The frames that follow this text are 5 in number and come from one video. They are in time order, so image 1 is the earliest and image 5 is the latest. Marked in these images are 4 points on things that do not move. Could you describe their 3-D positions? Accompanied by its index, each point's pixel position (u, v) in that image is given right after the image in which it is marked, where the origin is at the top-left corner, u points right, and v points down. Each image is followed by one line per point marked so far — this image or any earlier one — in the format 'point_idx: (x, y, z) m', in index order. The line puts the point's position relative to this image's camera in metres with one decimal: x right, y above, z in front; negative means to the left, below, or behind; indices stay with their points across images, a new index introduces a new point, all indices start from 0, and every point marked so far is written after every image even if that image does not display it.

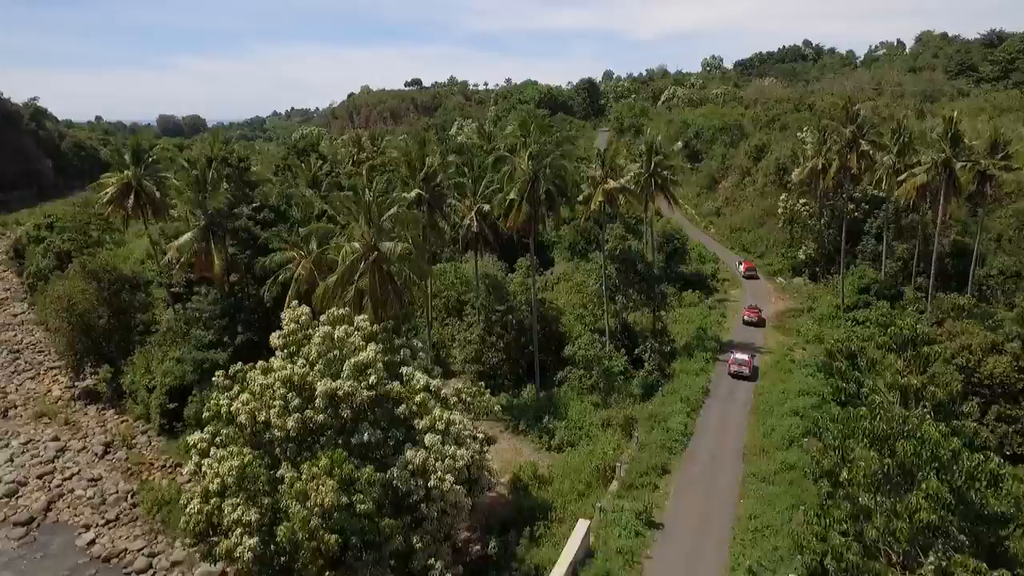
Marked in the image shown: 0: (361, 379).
0: (-4.4, -2.7, +17.8) m
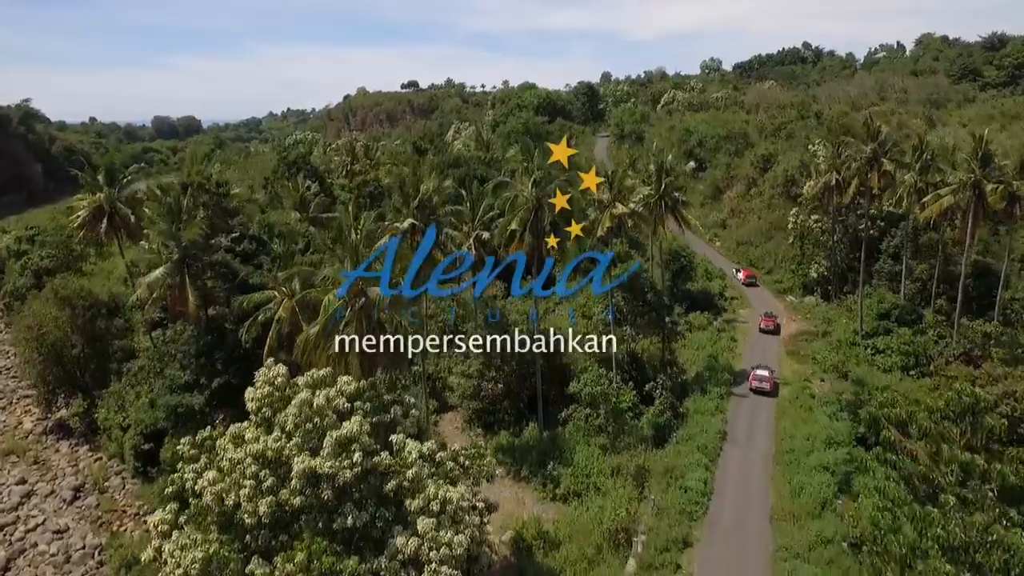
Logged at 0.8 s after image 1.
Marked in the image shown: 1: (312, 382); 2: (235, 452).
0: (-4.3, -4.3, +15.6) m
1: (-5.5, -2.6, +17.0) m
2: (-7.1, -4.2, +15.8) m
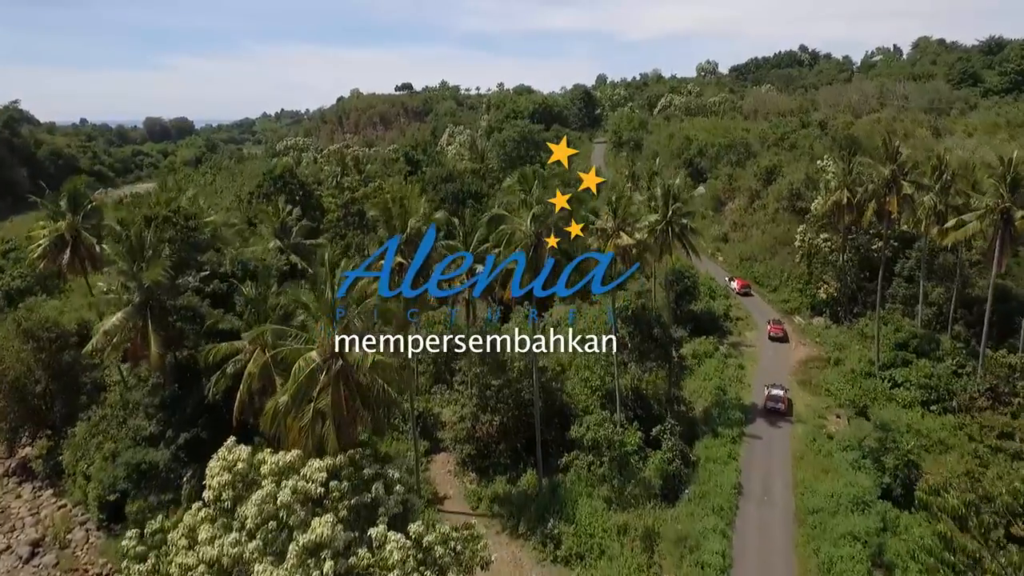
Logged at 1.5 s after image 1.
0: (-4.3, -5.9, +13.3) m
1: (-5.6, -4.2, +14.8) m
2: (-7.2, -5.9, +13.6) m
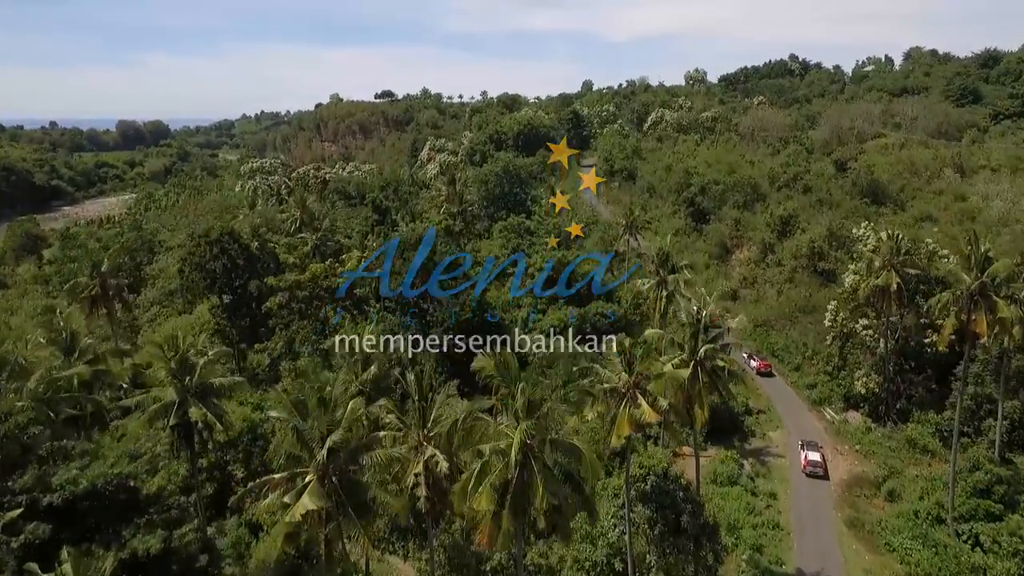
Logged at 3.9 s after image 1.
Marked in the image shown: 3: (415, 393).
0: (-4.7, -12.0, +5.3) m
1: (-6.0, -10.3, +6.8) m
2: (-7.6, -12.0, +5.5) m
3: (-3.0, -3.2, +18.9) m
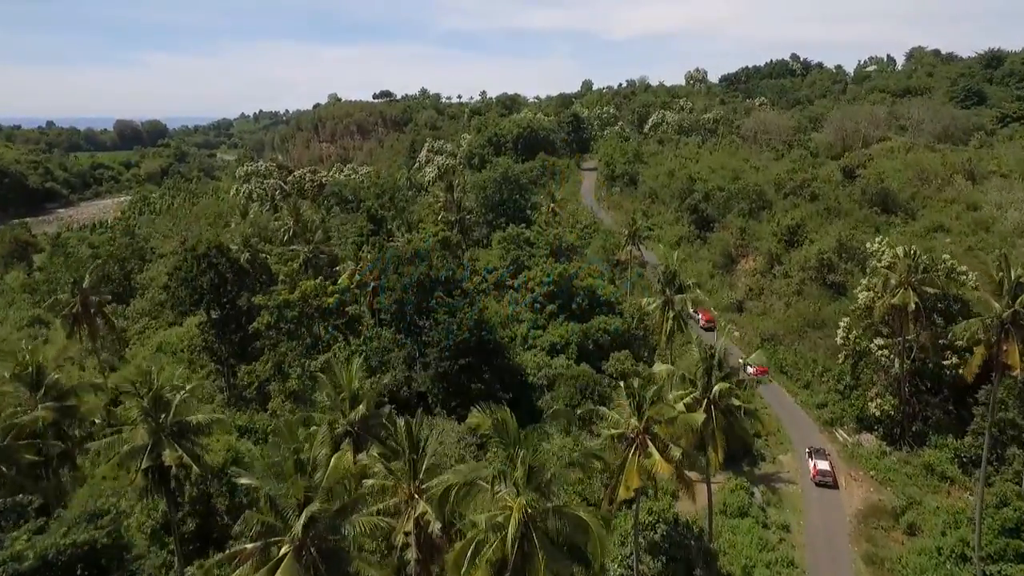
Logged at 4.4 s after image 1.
0: (-4.7, -13.2, +3.7) m
1: (-6.0, -11.5, +5.1) m
2: (-7.6, -13.1, +3.9) m
3: (-3.0, -4.4, +17.2) m
